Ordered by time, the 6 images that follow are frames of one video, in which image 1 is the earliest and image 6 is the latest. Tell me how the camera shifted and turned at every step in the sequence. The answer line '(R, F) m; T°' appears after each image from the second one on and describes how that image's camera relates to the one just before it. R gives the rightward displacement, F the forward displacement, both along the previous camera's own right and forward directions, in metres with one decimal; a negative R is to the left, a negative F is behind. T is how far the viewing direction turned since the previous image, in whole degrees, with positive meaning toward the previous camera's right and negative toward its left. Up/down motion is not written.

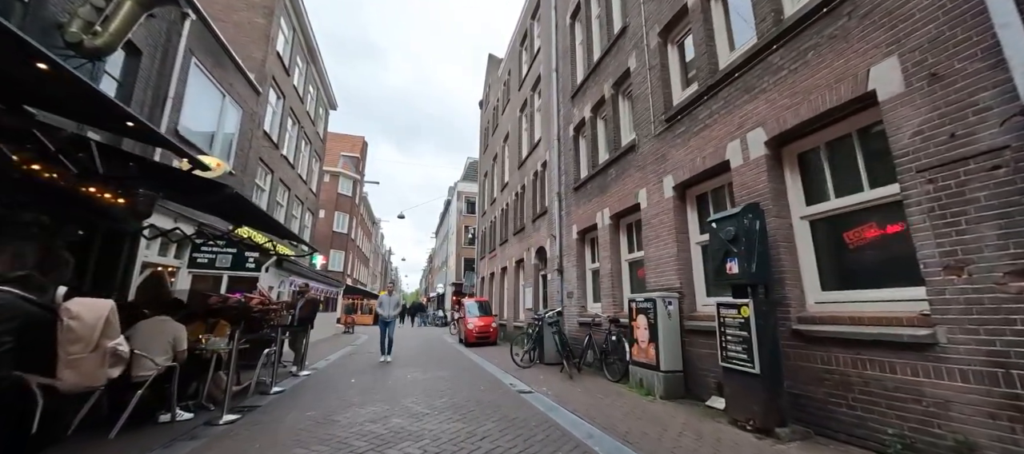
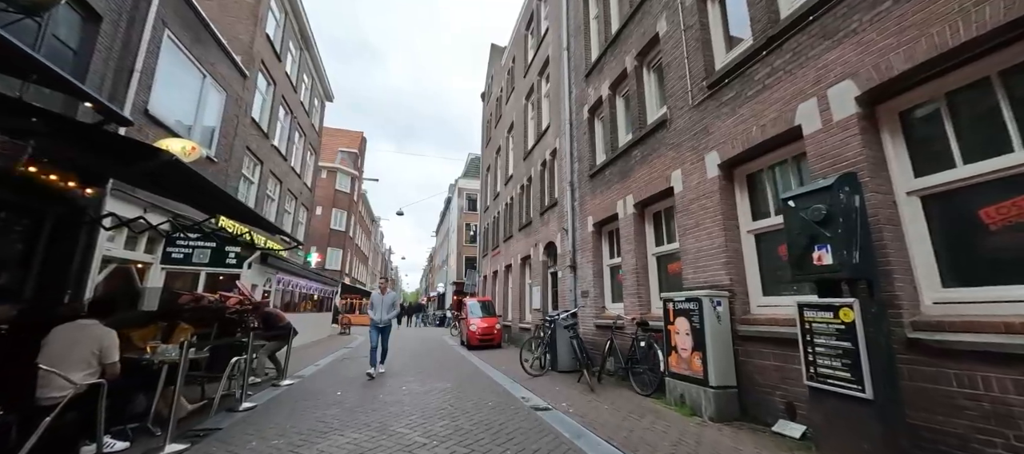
(-0.2, +1.0) m; 0°
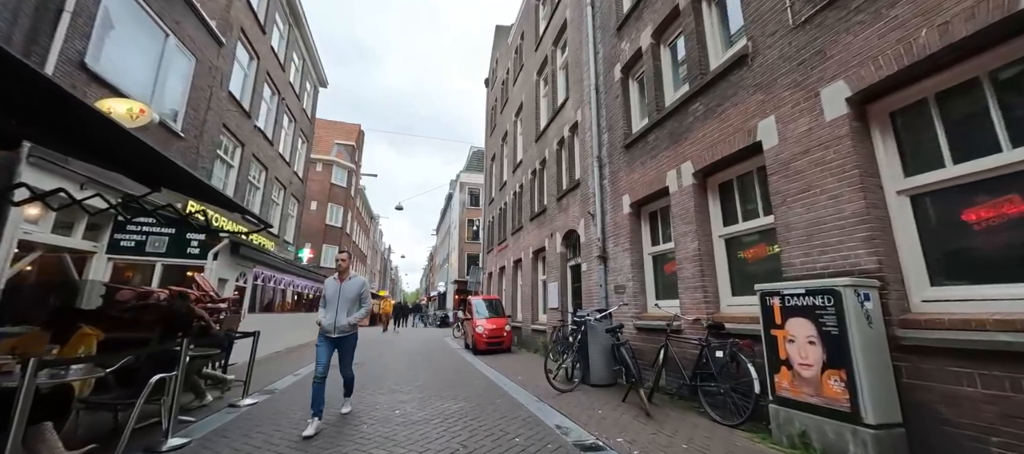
(-0.4, +1.6) m; 0°
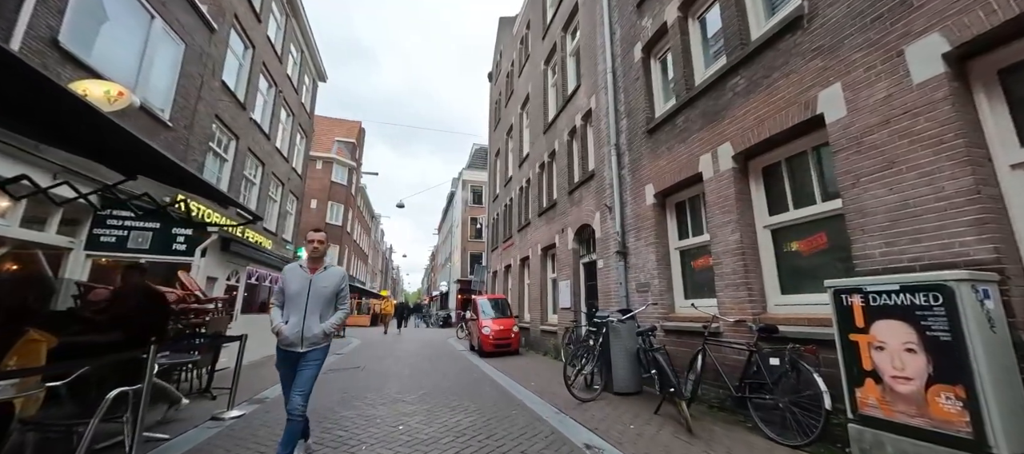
(-0.2, +0.6) m; 0°
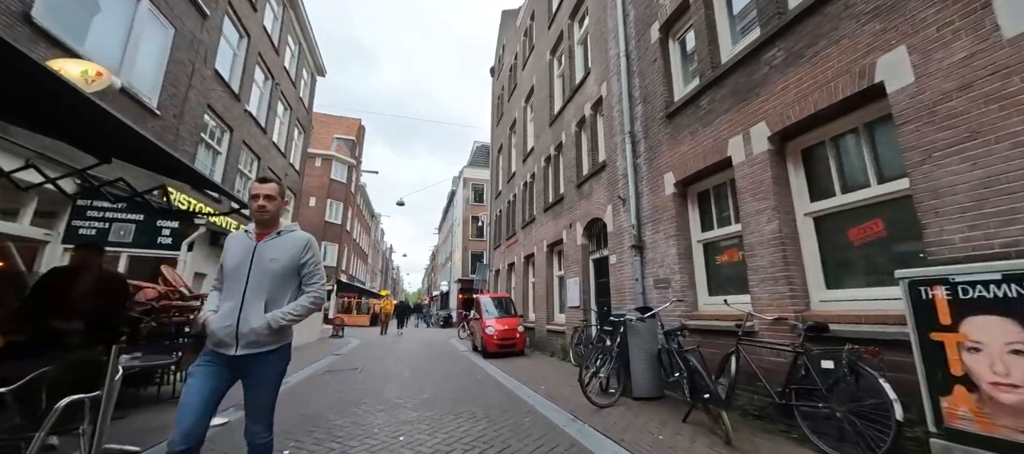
(-0.1, +0.5) m; 0°
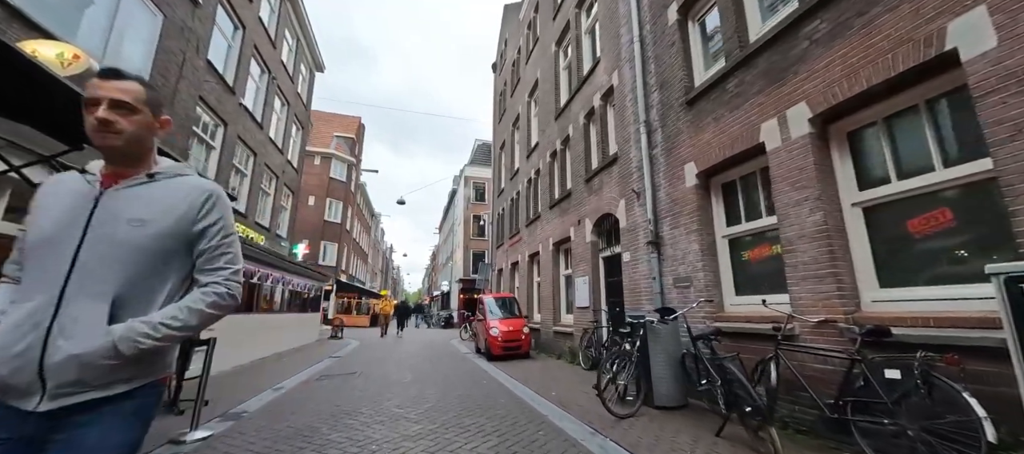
(-0.1, +0.4) m; 0°
